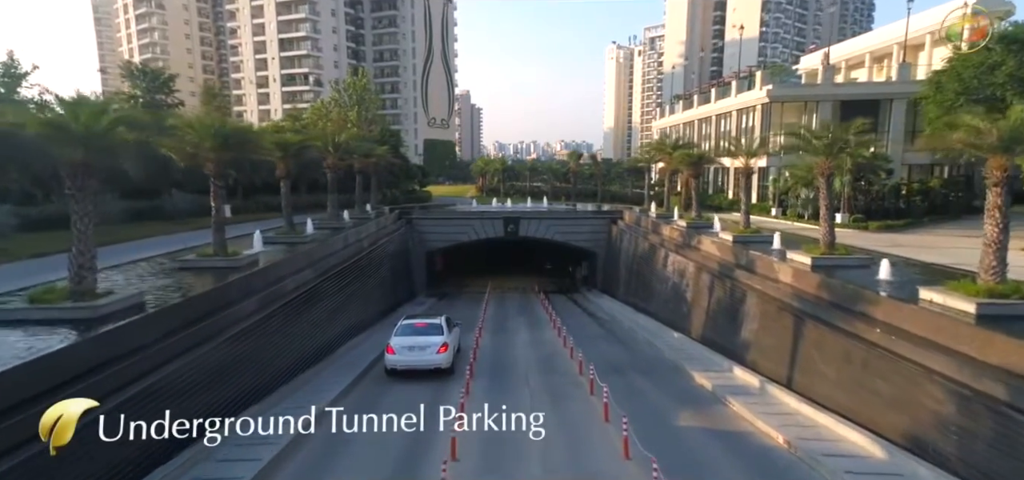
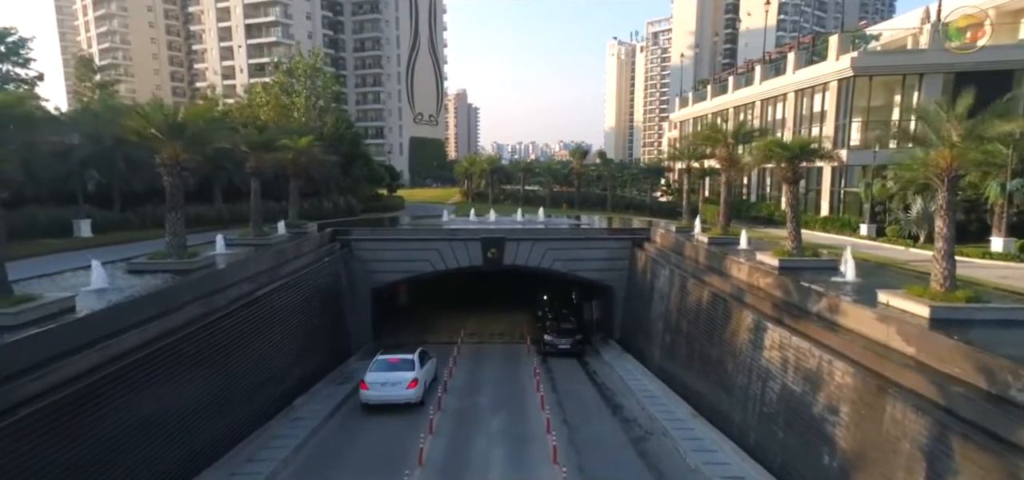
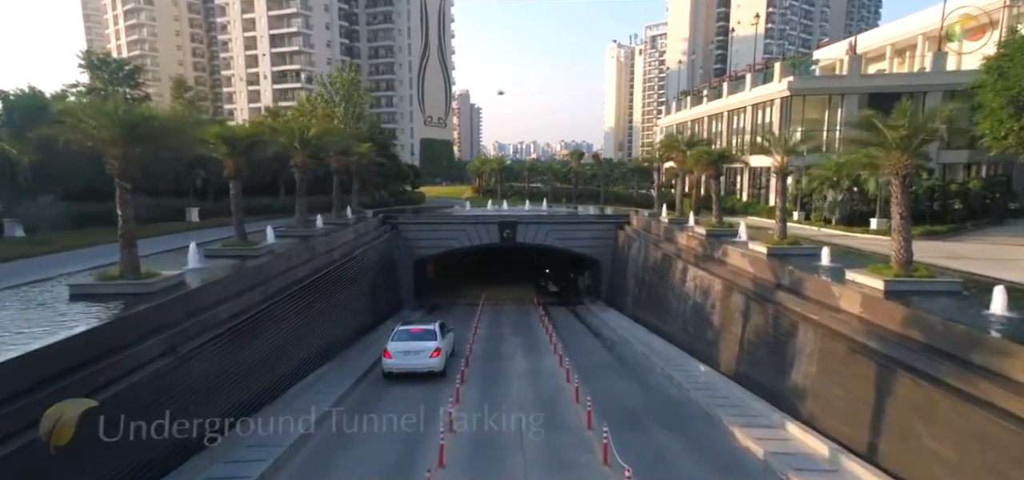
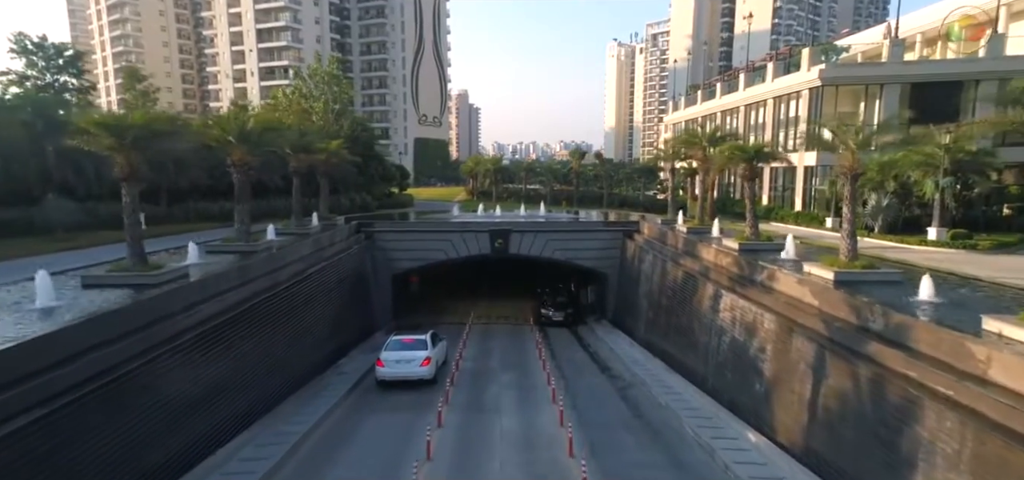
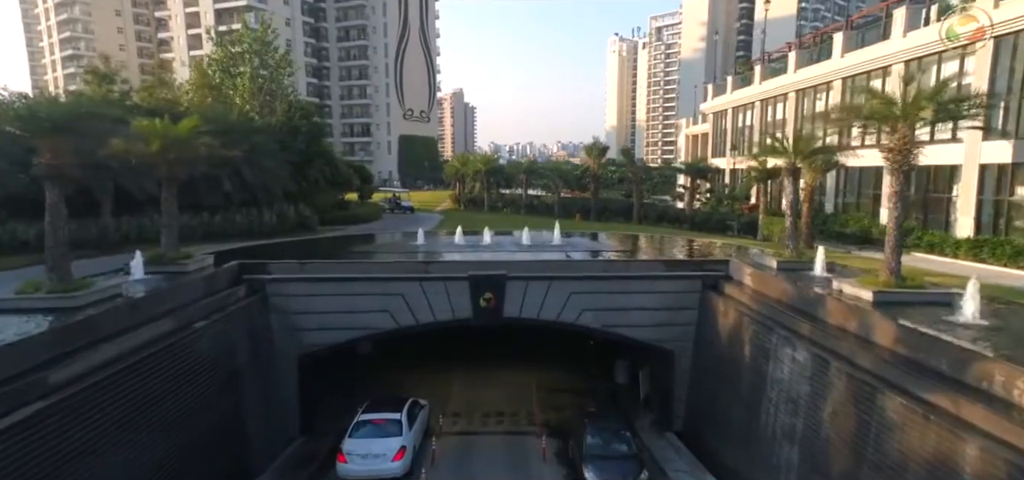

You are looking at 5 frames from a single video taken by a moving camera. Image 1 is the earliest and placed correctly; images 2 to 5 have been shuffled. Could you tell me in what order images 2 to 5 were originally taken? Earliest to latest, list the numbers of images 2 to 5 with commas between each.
3, 4, 2, 5
